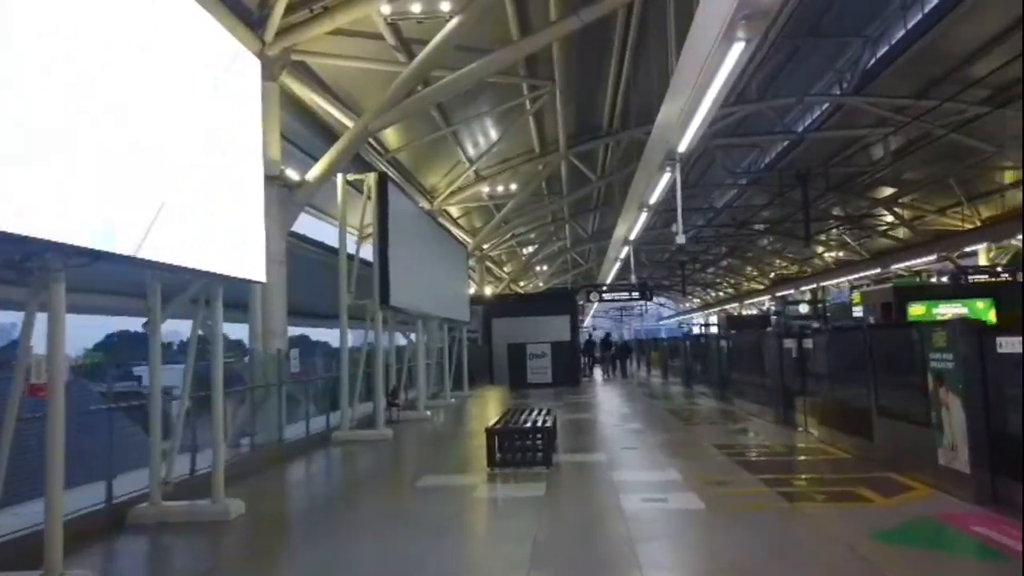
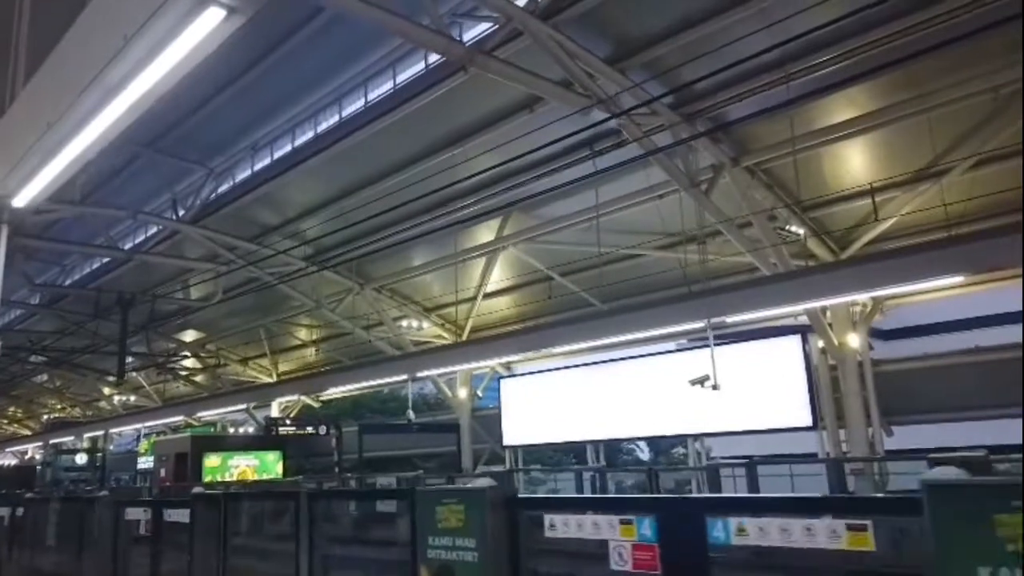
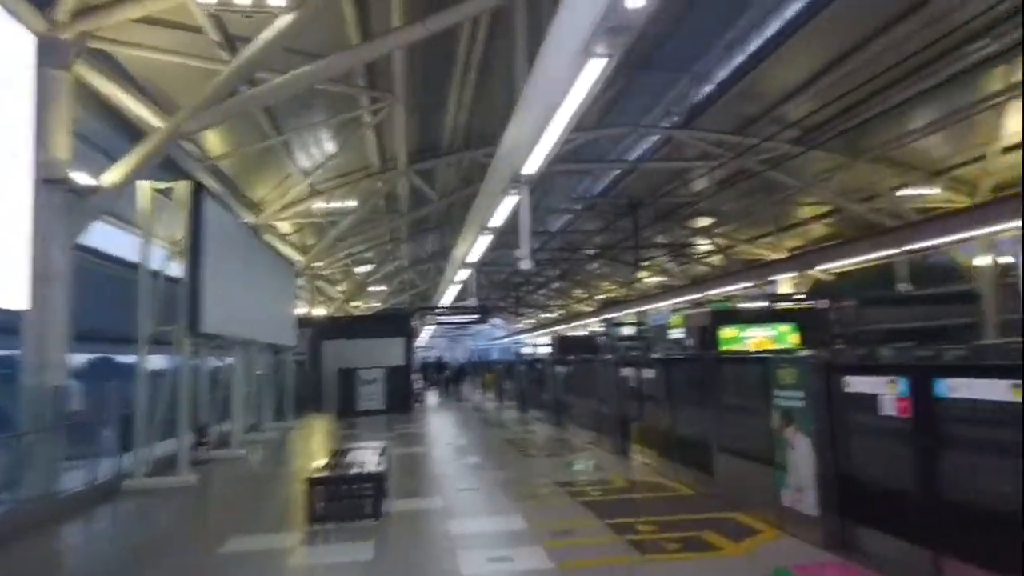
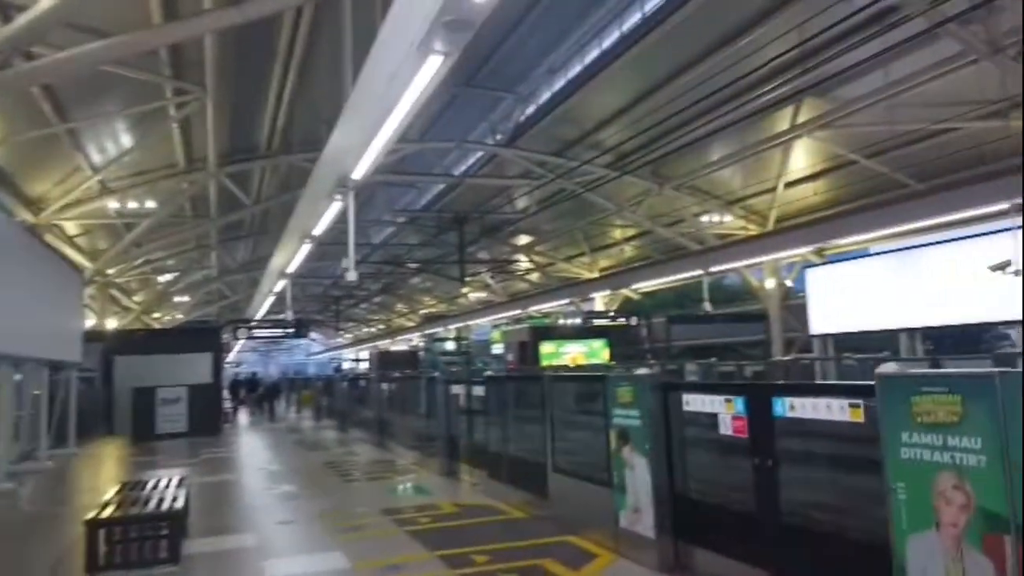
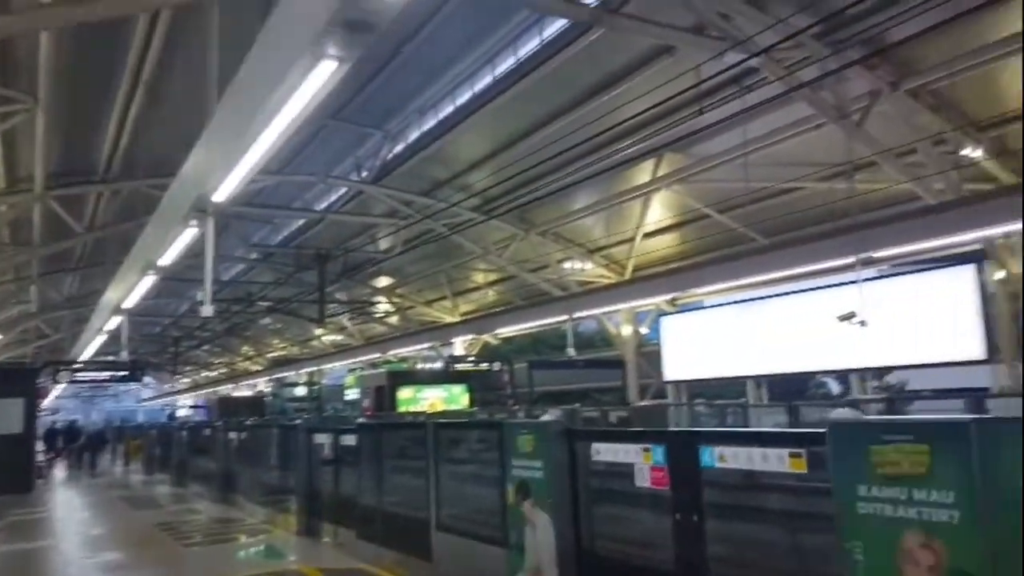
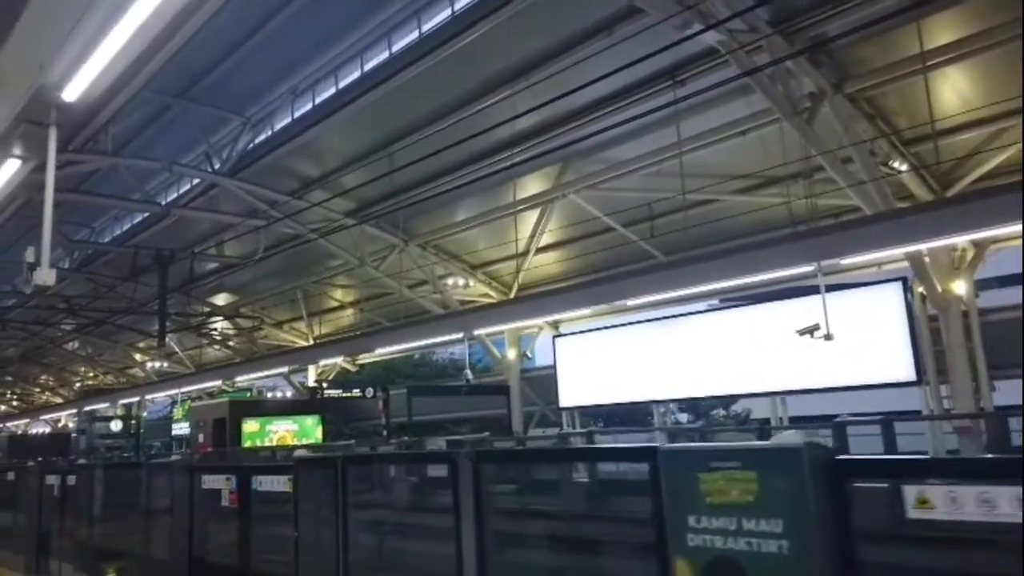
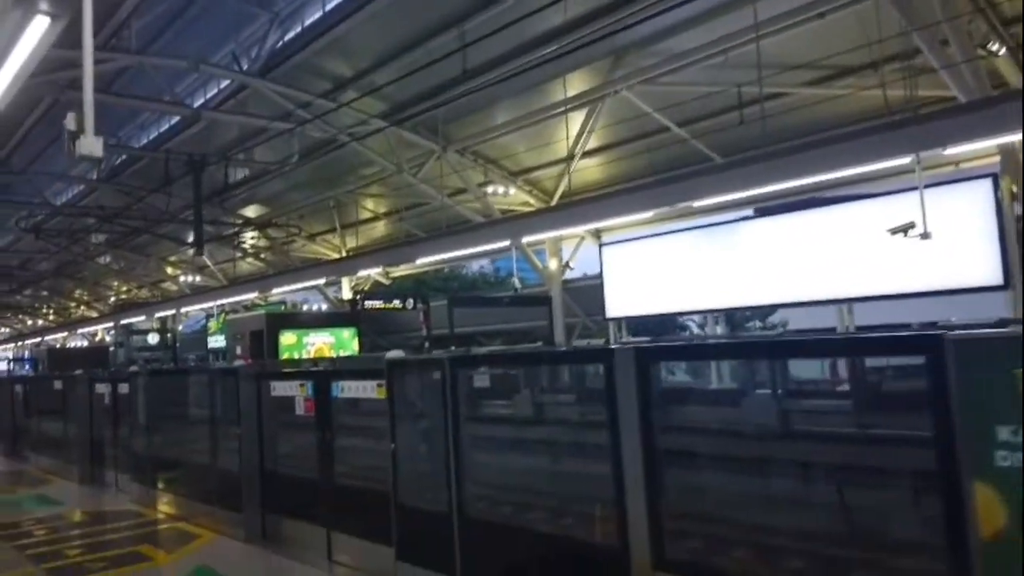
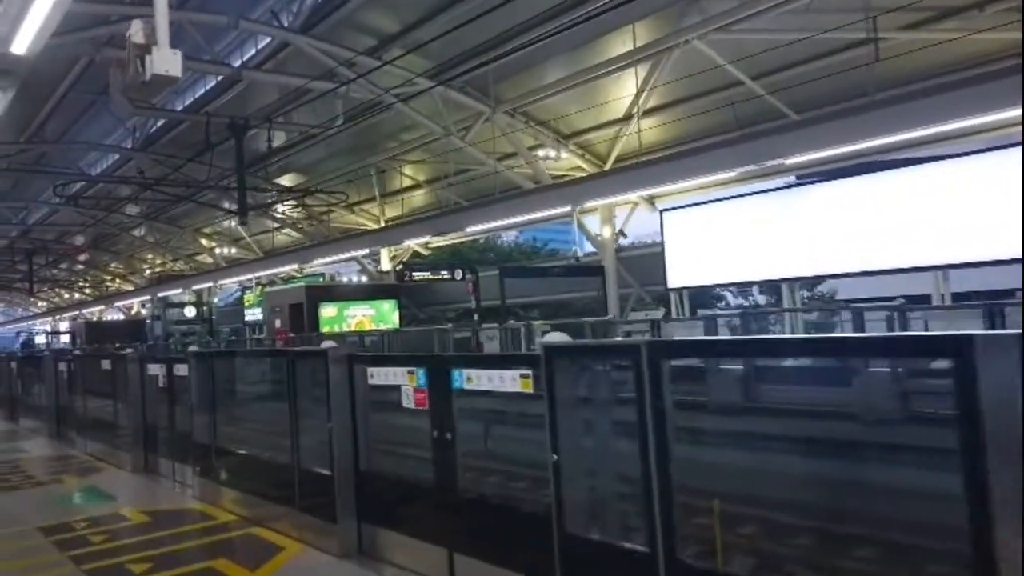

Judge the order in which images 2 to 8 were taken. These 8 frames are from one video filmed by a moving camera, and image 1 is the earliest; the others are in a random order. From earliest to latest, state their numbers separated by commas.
3, 4, 5, 2, 6, 7, 8
